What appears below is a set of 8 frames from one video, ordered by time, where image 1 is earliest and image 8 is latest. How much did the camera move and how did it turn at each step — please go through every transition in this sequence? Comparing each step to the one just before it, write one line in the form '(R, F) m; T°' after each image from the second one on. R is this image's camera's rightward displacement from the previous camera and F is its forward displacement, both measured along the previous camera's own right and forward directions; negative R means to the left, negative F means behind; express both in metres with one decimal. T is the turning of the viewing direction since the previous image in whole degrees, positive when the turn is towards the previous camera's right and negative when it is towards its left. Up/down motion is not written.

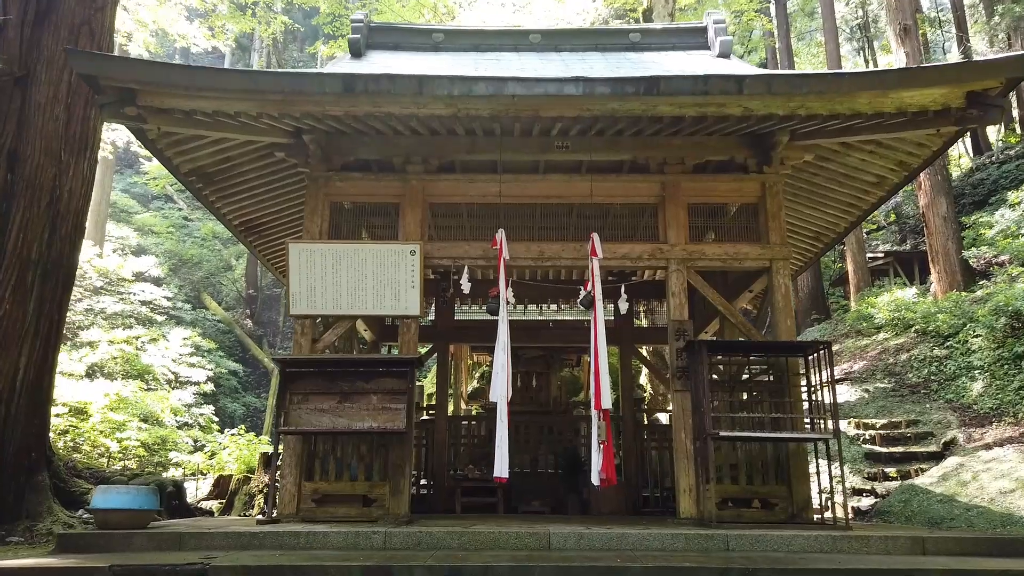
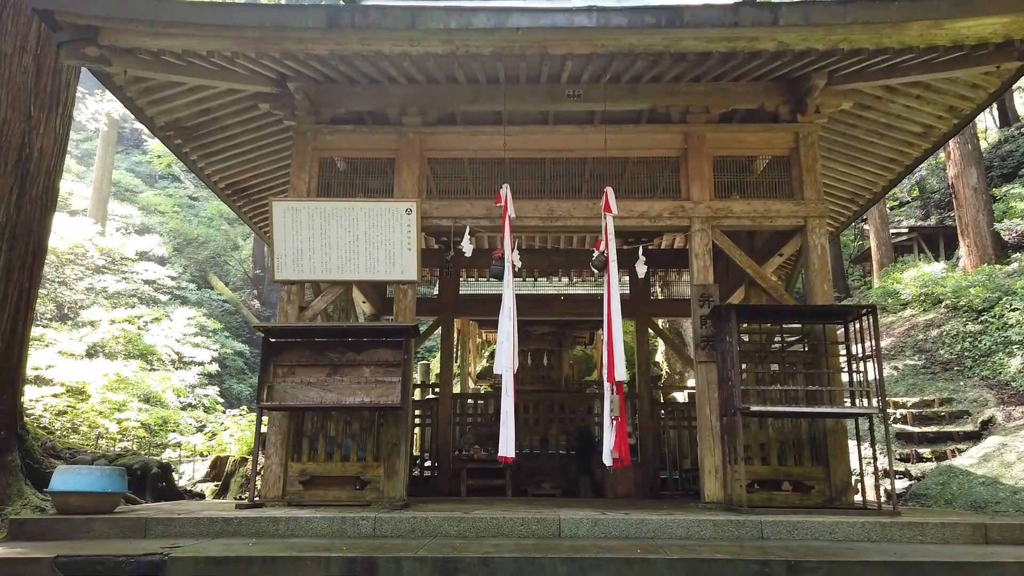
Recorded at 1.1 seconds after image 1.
(+0.1, +0.6) m; -1°
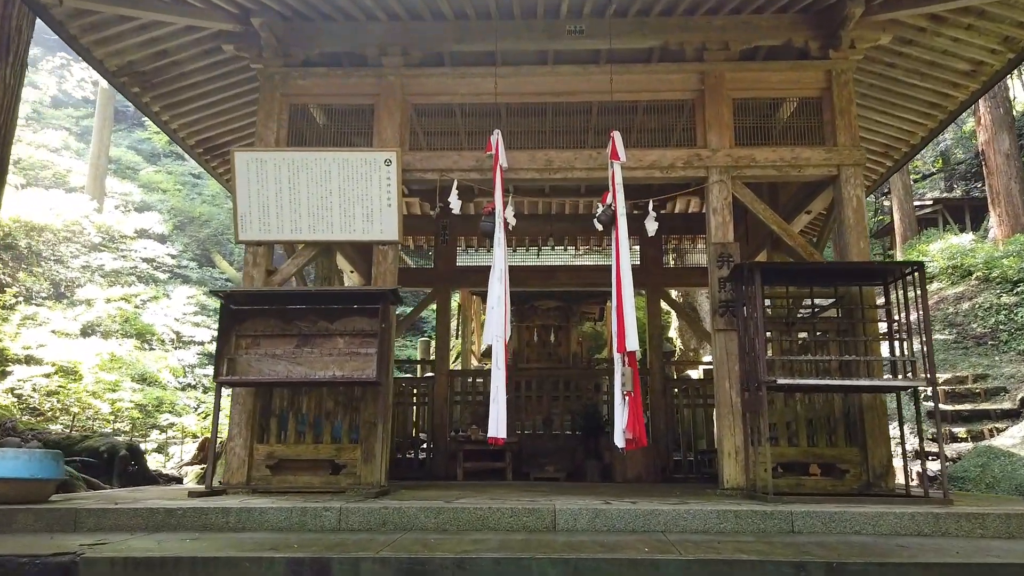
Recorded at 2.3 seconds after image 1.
(+0.1, +0.7) m; -1°
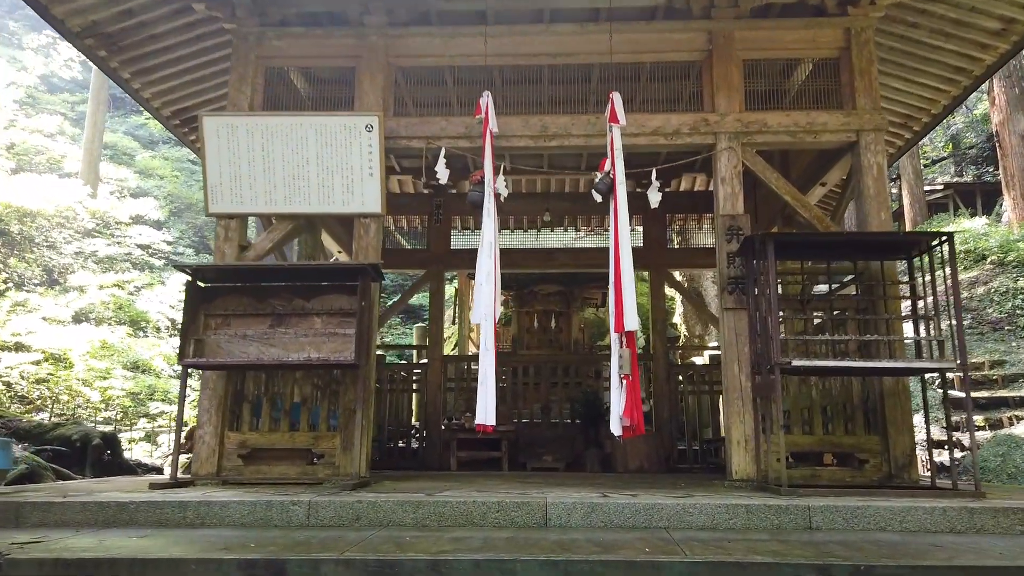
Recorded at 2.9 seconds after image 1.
(+0.1, +0.4) m; 0°
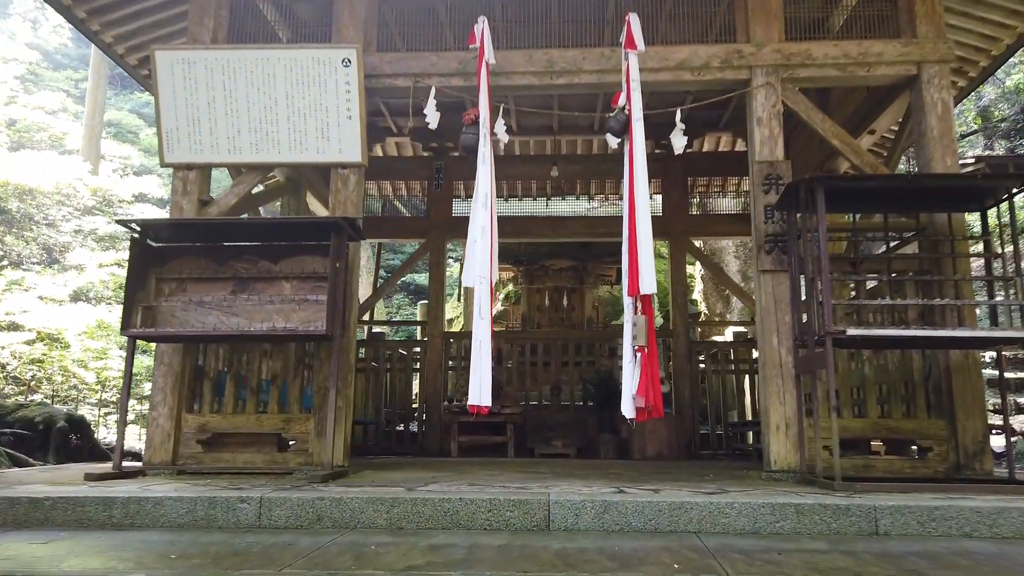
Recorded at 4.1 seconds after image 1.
(+0.1, +0.7) m; -1°
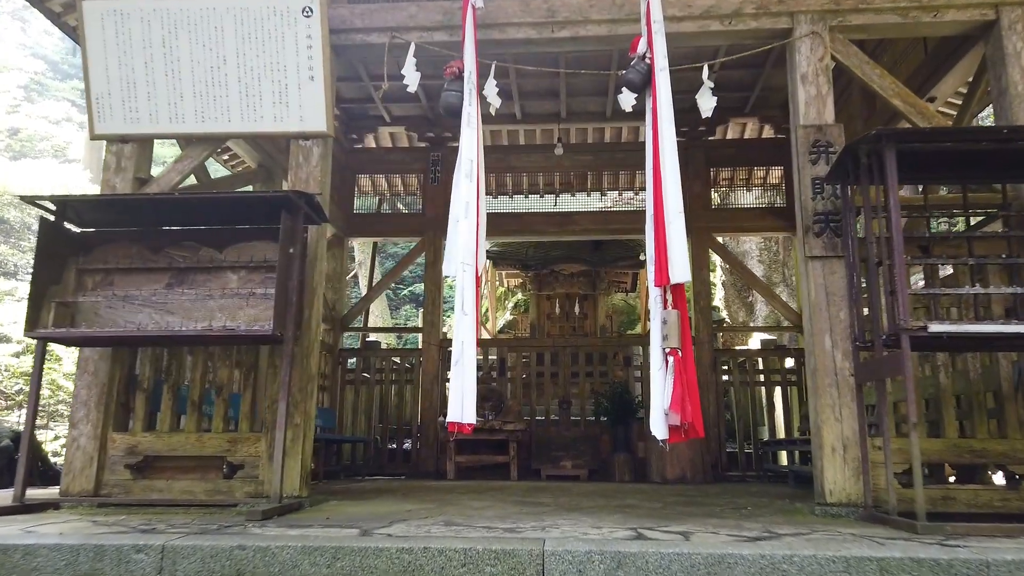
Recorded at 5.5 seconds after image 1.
(+0.1, +0.8) m; -1°
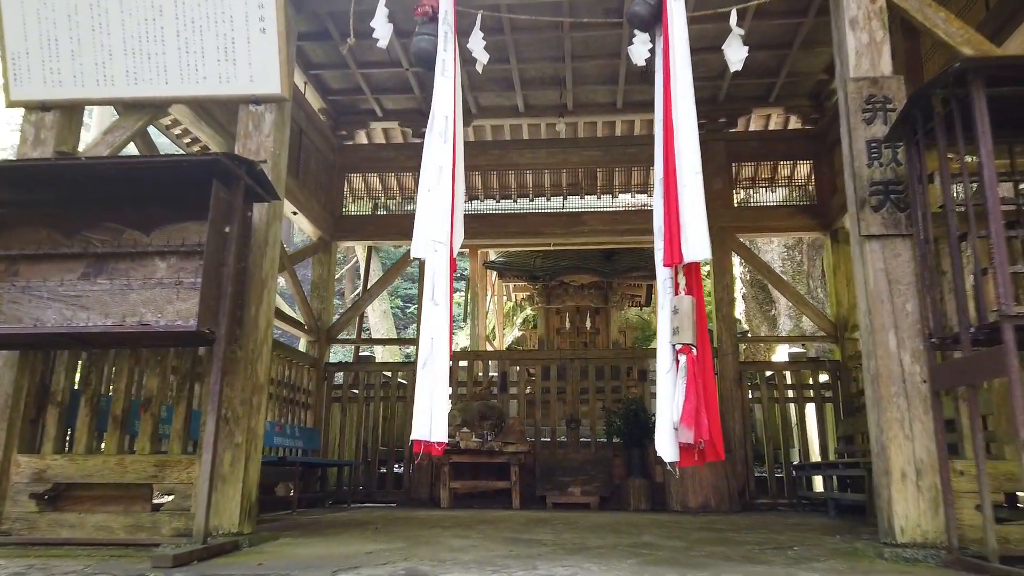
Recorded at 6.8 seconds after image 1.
(+0.1, +0.7) m; -1°
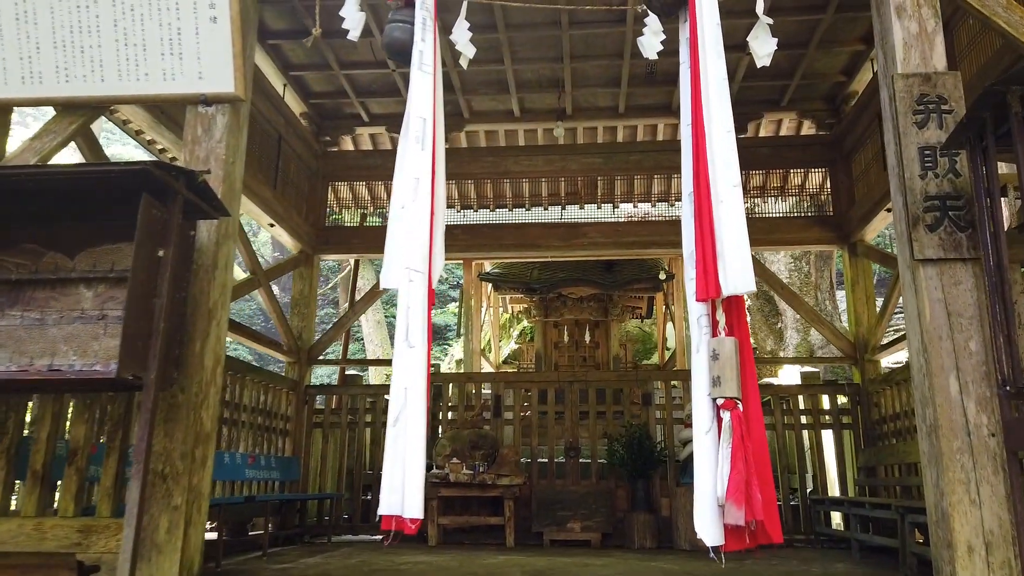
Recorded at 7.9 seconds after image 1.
(0.0, +0.4) m; 0°
